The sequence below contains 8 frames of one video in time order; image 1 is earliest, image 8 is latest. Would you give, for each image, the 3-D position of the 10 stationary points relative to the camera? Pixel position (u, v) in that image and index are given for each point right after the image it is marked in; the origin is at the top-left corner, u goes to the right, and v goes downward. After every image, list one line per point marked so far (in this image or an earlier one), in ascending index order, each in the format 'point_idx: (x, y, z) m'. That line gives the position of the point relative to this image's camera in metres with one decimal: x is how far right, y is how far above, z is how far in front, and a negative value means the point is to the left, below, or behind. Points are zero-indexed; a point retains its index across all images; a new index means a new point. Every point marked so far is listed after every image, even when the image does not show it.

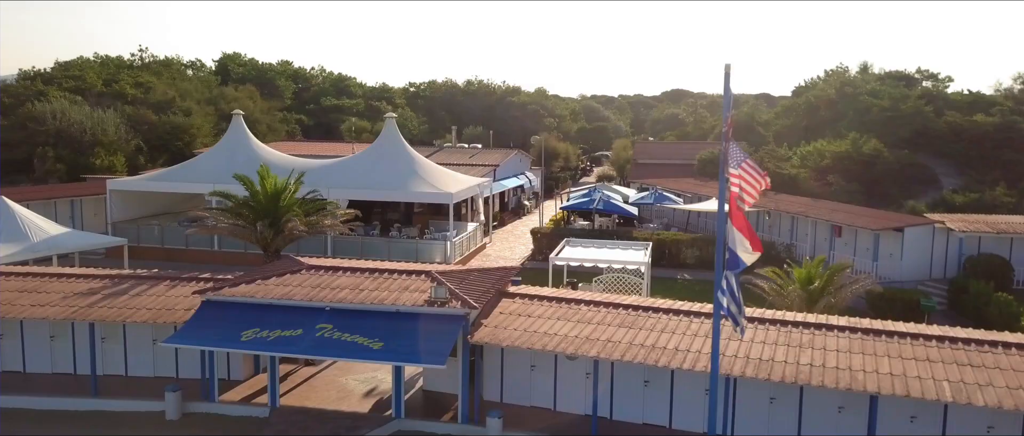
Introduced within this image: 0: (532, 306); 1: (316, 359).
0: (+0.3, -1.6, +14.2) m
1: (-3.0, -2.1, +12.1) m
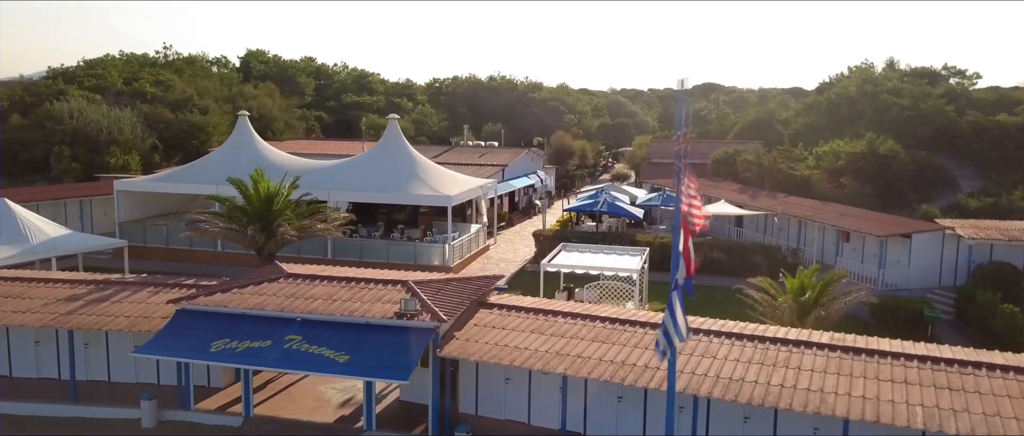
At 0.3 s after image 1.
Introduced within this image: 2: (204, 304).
0: (-0.1, -1.7, +14.0) m
1: (-3.5, -2.3, +12.0) m
2: (-5.3, -1.5, +13.7) m
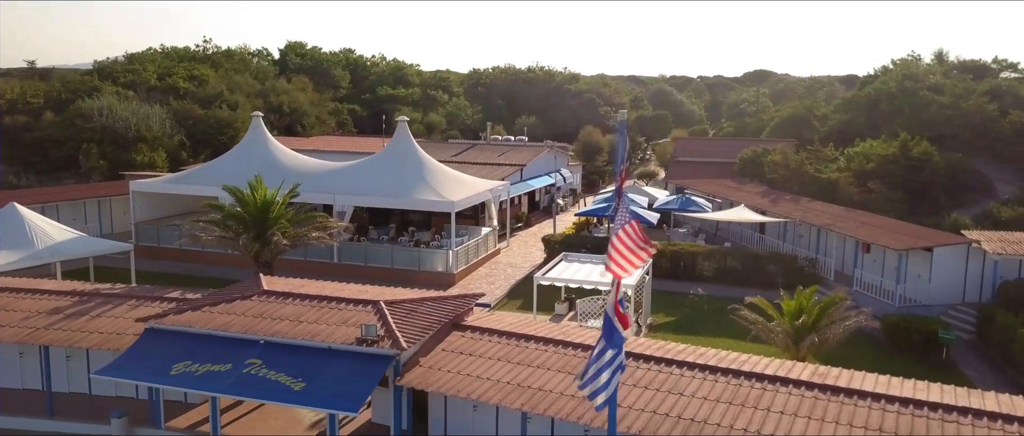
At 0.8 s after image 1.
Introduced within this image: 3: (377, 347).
0: (-0.6, -2.1, +13.6) m
1: (-4.1, -2.6, +11.8) m
2: (-5.8, -1.8, +13.5) m
3: (-2.1, -2.0, +12.4) m
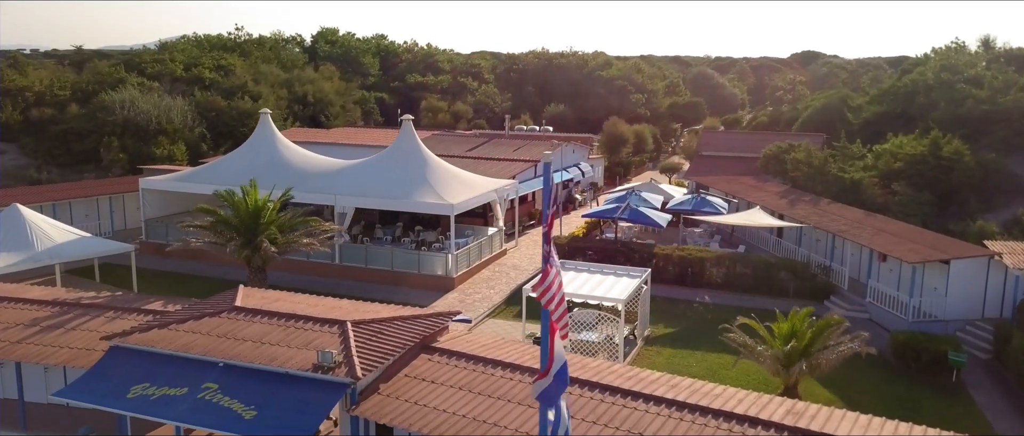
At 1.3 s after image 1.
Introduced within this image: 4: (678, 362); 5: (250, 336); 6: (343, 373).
0: (-1.1, -2.4, +13.1) m
1: (-4.7, -3.0, +11.6) m
2: (-6.3, -2.1, +13.4) m
3: (-2.7, -2.3, +12.0) m
4: (+3.7, -3.2, +17.9) m
5: (-4.3, -2.0, +13.3) m
6: (-2.5, -2.3, +12.0) m
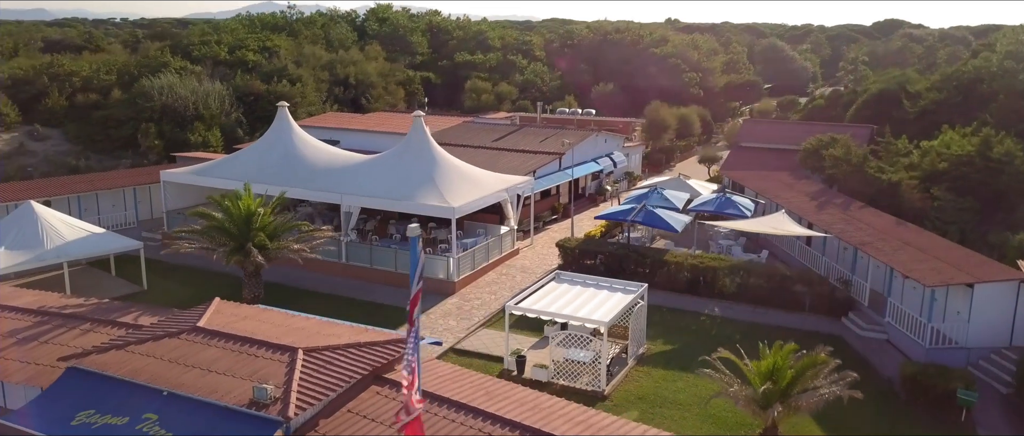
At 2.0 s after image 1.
0: (-1.9, -2.9, +12.7) m
1: (-5.7, -3.5, +11.5) m
2: (-7.1, -2.4, +13.4) m
3: (-3.6, -2.8, +11.7) m
4: (+3.3, -3.6, +17.1) m
5: (-5.1, -2.4, +13.2) m
6: (-3.4, -2.8, +11.7) m
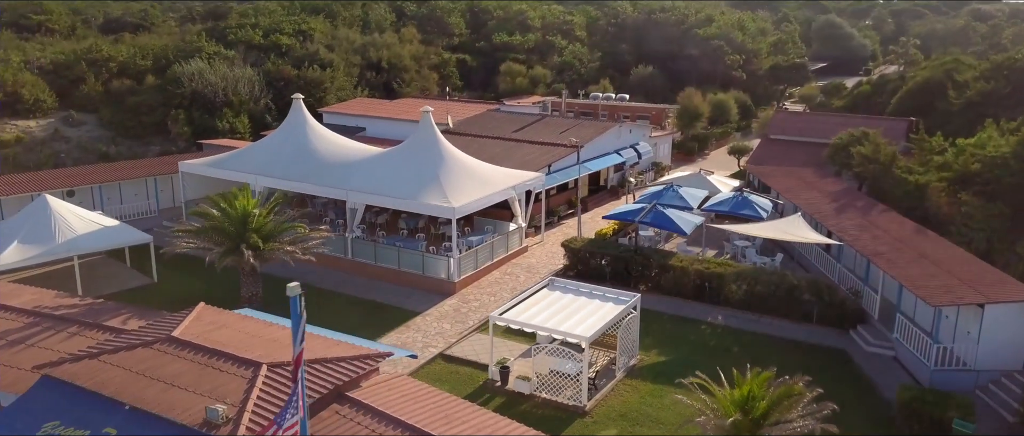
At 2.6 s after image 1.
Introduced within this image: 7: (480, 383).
0: (-2.6, -3.2, +12.6) m
1: (-6.4, -3.8, +11.7) m
2: (-7.7, -2.7, +13.7) m
3: (-4.3, -3.2, +11.8) m
4: (+2.9, -3.8, +16.6) m
5: (-5.7, -2.6, +13.3) m
6: (-4.2, -3.1, +11.7) m
7: (-0.7, -3.6, +17.5) m
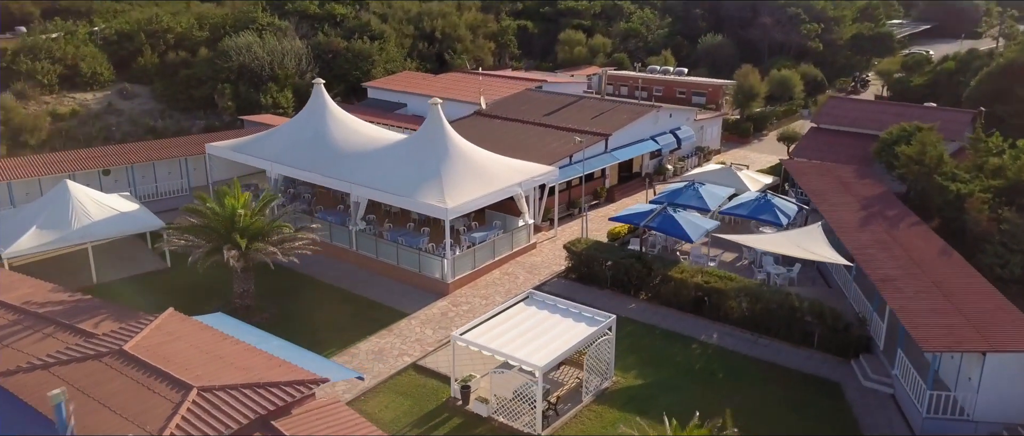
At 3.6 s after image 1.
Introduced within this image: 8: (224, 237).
0: (-3.9, -3.7, +12.6) m
1: (-7.8, -4.2, +12.2) m
2: (-8.9, -2.9, +14.2) m
3: (-5.8, -3.7, +12.0) m
4: (+2.0, -4.3, +16.0) m
5: (-7.0, -3.0, +13.6) m
6: (-5.6, -3.7, +11.9) m
7: (-1.5, -3.9, +17.3) m
8: (-7.1, -0.5, +19.8) m
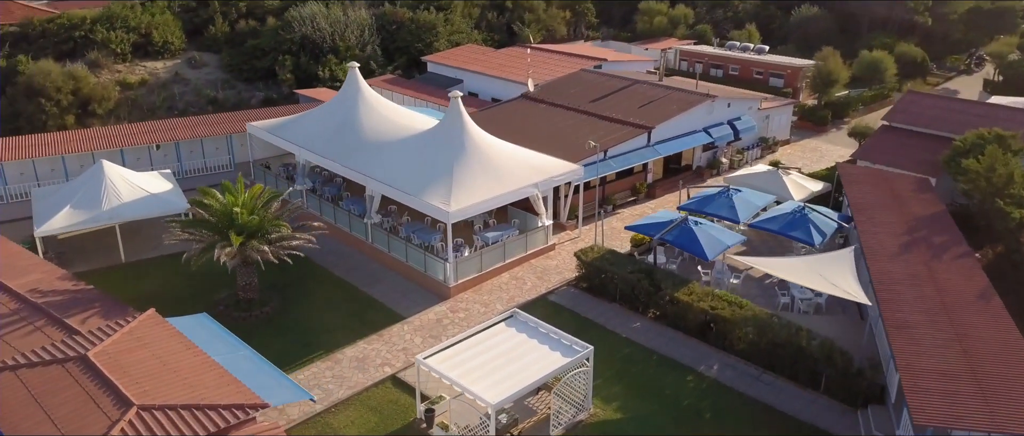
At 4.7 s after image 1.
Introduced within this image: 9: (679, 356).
0: (-5.2, -4.2, +12.6) m
1: (-9.2, -4.5, +12.8) m
2: (-9.9, -3.1, +14.8) m
3: (-7.1, -4.1, +12.2) m
4: (+1.1, -4.9, +15.2) m
5: (-8.1, -3.3, +14.0) m
6: (-7.0, -4.1, +12.2) m
7: (-2.2, -4.3, +16.9) m
8: (-7.2, -0.4, +20.0) m
9: (+4.0, -3.3, +19.2) m
